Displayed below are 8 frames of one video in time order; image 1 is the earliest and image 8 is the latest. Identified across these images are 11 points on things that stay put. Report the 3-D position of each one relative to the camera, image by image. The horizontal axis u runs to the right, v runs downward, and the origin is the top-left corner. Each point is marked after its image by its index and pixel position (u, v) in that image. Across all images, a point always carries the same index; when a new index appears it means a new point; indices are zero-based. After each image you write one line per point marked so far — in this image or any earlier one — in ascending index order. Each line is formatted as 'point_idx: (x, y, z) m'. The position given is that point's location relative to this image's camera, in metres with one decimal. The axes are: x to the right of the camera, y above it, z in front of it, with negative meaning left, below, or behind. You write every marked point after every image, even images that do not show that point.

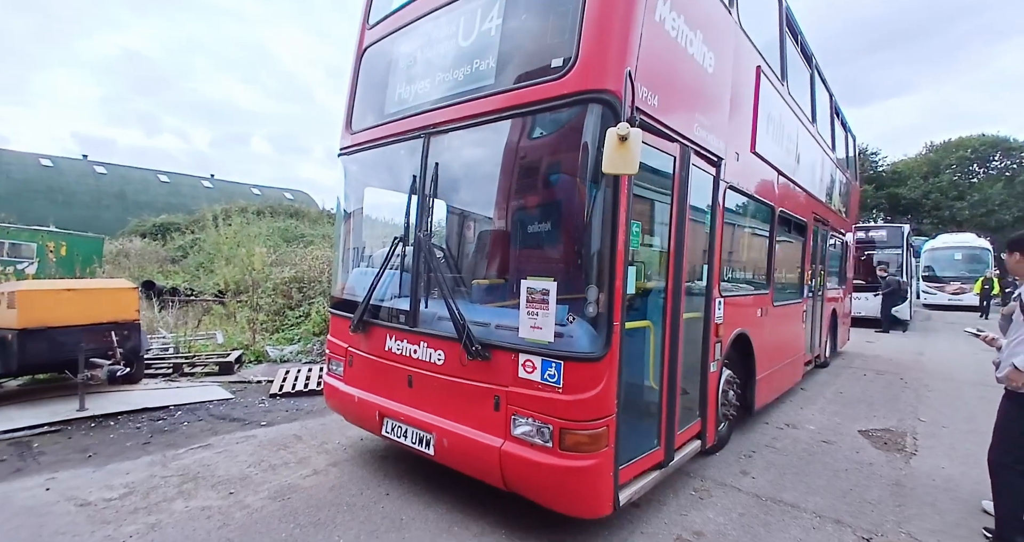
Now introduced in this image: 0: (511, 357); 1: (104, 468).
0: (0.0, -0.5, +2.9) m
1: (-3.3, -1.6, +4.1) m
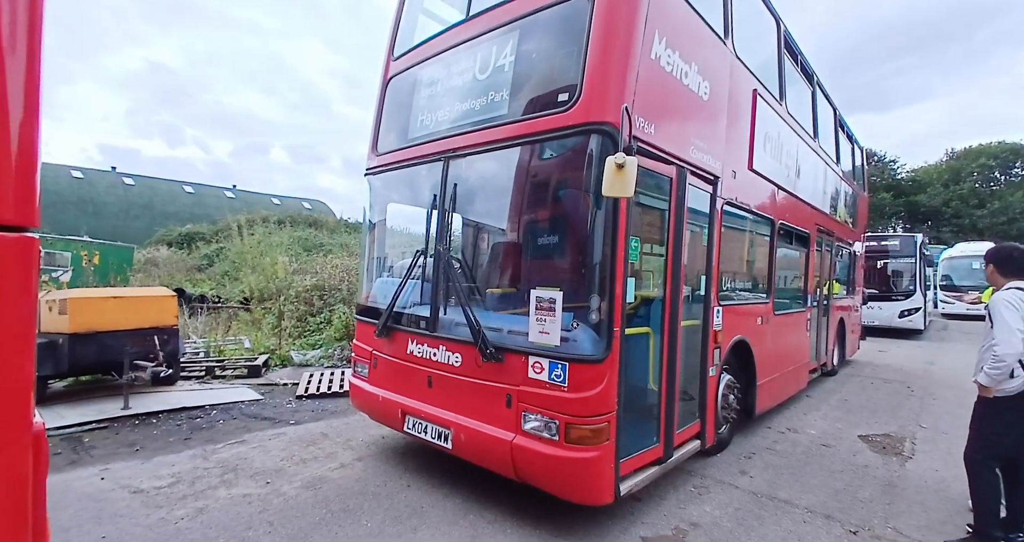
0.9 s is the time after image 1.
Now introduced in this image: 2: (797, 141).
0: (+0.1, -0.6, +3.2) m
1: (-3.2, -1.7, +4.5) m
2: (+3.5, +1.6, +6.1) m
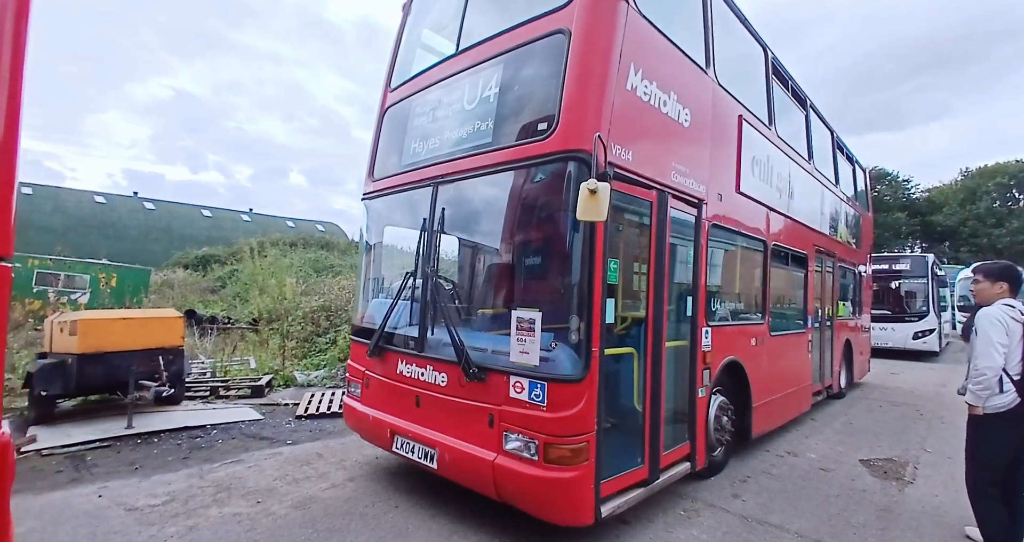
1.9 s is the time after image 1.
0: (-0.1, -0.7, +3.2) m
1: (-3.3, -1.9, +4.6) m
2: (+3.5, +1.4, +6.2) m
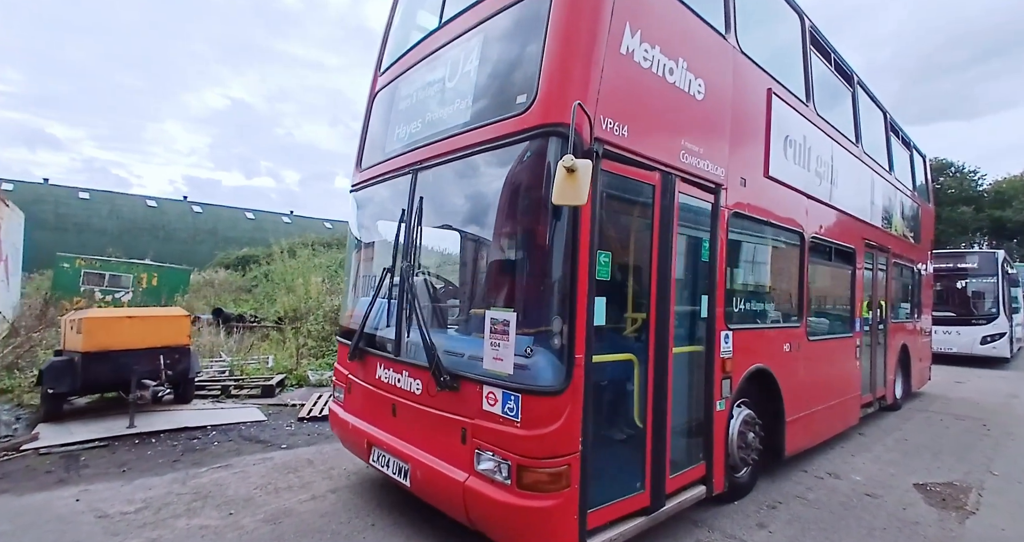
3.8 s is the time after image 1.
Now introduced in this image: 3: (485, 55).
0: (-0.2, -0.7, +2.8) m
1: (-3.4, -1.9, +4.4) m
2: (+3.5, +1.4, +5.5) m
3: (-0.2, +1.4, +3.3) m
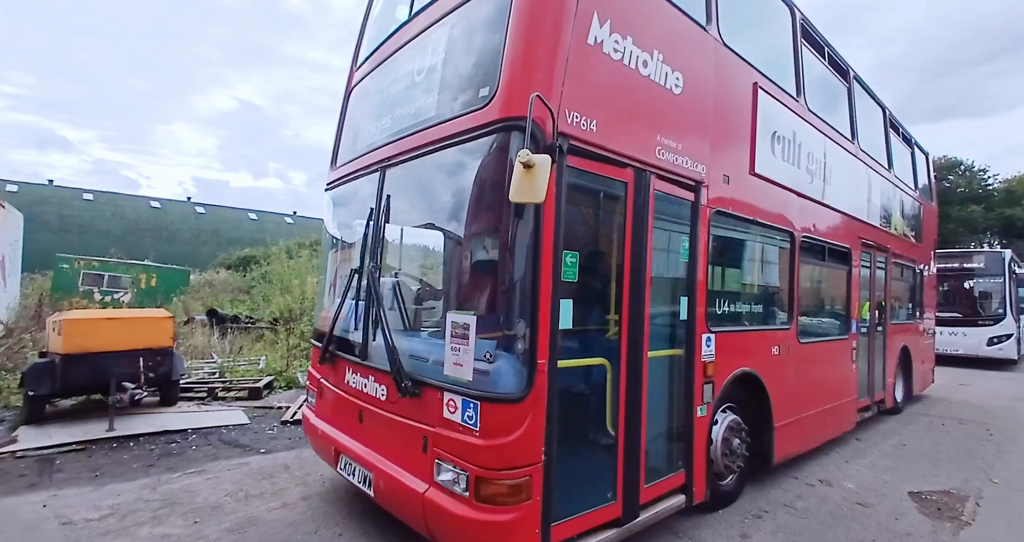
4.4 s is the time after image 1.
0: (-0.4, -0.7, +2.7) m
1: (-3.5, -1.9, +4.3) m
2: (+3.4, +1.4, +5.4) m
3: (-0.4, +1.4, +3.2) m
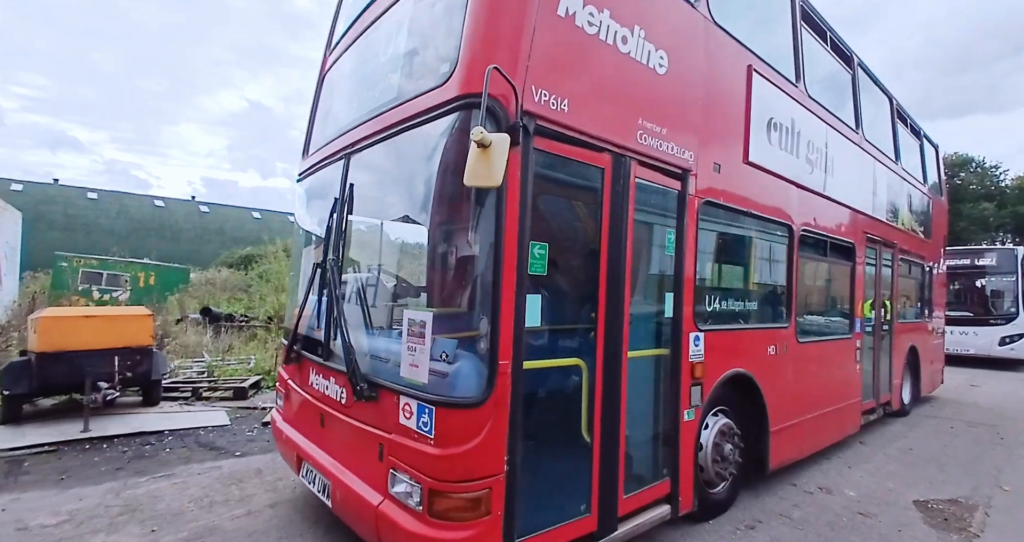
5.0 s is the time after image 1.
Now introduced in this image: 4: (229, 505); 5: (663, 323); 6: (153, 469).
0: (-0.6, -0.6, +2.5) m
1: (-3.7, -1.8, +4.1) m
2: (+3.2, +1.4, +5.1) m
3: (-0.6, +1.5, +2.9) m
4: (-2.2, -1.8, +3.8) m
5: (+1.0, -0.3, +3.3) m
6: (-3.3, -1.8, +4.6) m
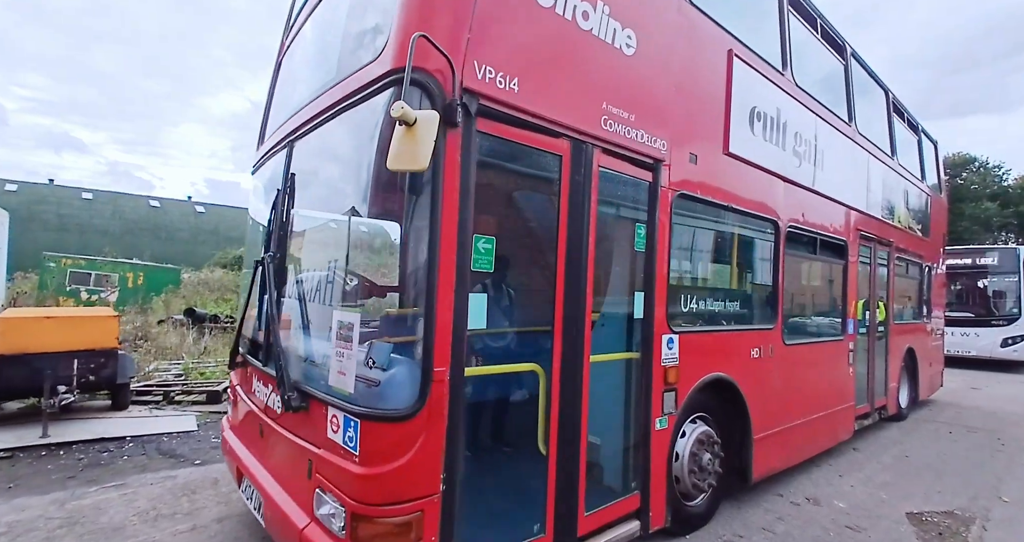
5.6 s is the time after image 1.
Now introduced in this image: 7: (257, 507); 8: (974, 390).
0: (-0.8, -0.6, +2.3) m
1: (-4.0, -1.8, +3.9) m
2: (+2.9, +1.5, +4.8) m
3: (-0.8, +1.5, +2.7) m
4: (-2.4, -1.8, +3.6) m
5: (+0.8, -0.3, +3.1) m
6: (-3.6, -1.8, +4.4) m
7: (-1.4, -1.3, +2.7) m
8: (+9.7, -2.5, +10.4) m
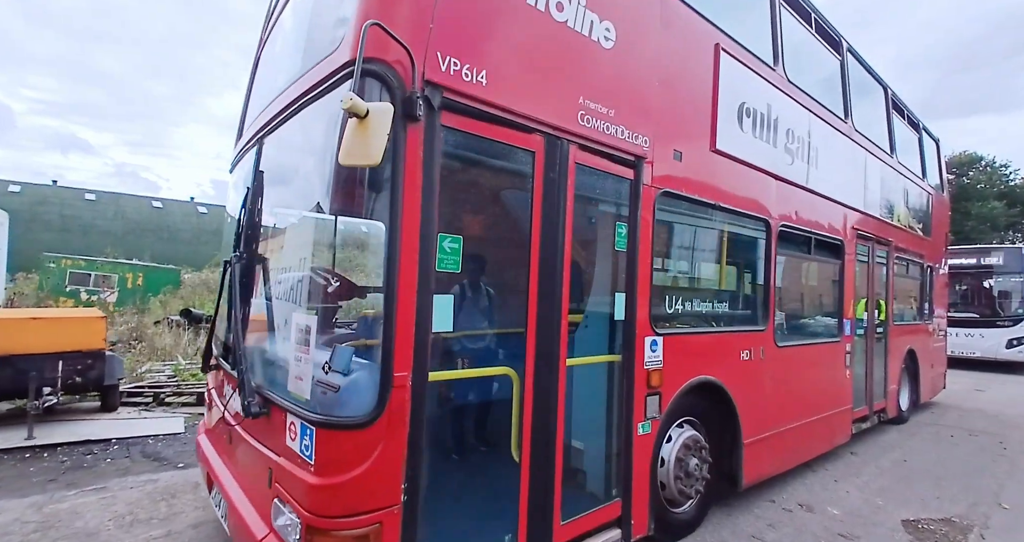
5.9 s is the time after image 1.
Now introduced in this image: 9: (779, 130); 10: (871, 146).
0: (-1.0, -0.6, +2.2) m
1: (-4.1, -1.8, +3.9) m
2: (+2.8, +1.5, +4.7) m
3: (-1.0, +1.5, +2.6) m
4: (-2.6, -1.8, +3.5) m
5: (+0.6, -0.3, +3.0) m
6: (-3.7, -1.8, +4.3) m
7: (-1.5, -1.3, +2.7) m
8: (+9.6, -2.5, +10.3) m
9: (+2.4, +1.2, +4.4) m
10: (+4.5, +1.5, +6.2) m
